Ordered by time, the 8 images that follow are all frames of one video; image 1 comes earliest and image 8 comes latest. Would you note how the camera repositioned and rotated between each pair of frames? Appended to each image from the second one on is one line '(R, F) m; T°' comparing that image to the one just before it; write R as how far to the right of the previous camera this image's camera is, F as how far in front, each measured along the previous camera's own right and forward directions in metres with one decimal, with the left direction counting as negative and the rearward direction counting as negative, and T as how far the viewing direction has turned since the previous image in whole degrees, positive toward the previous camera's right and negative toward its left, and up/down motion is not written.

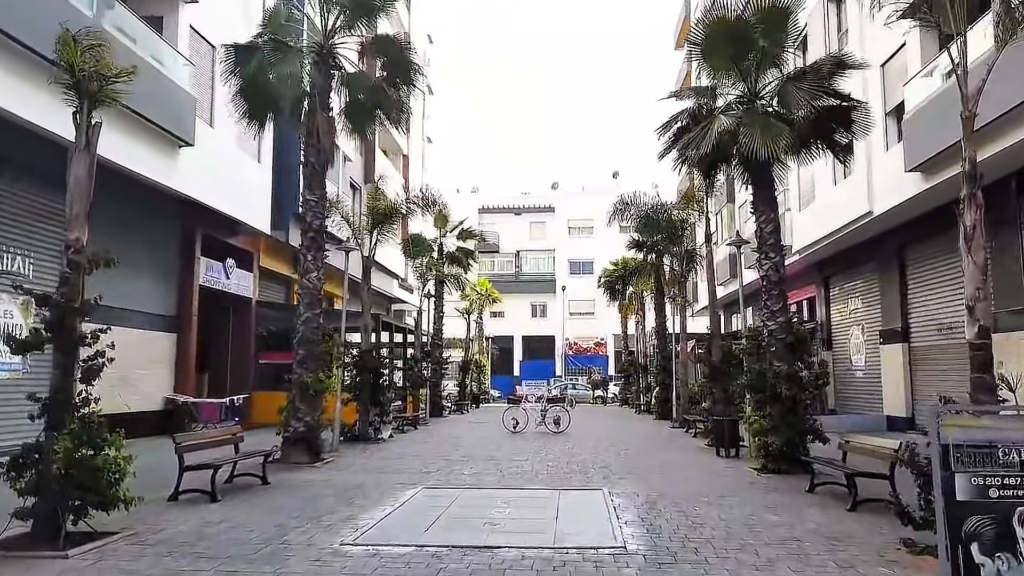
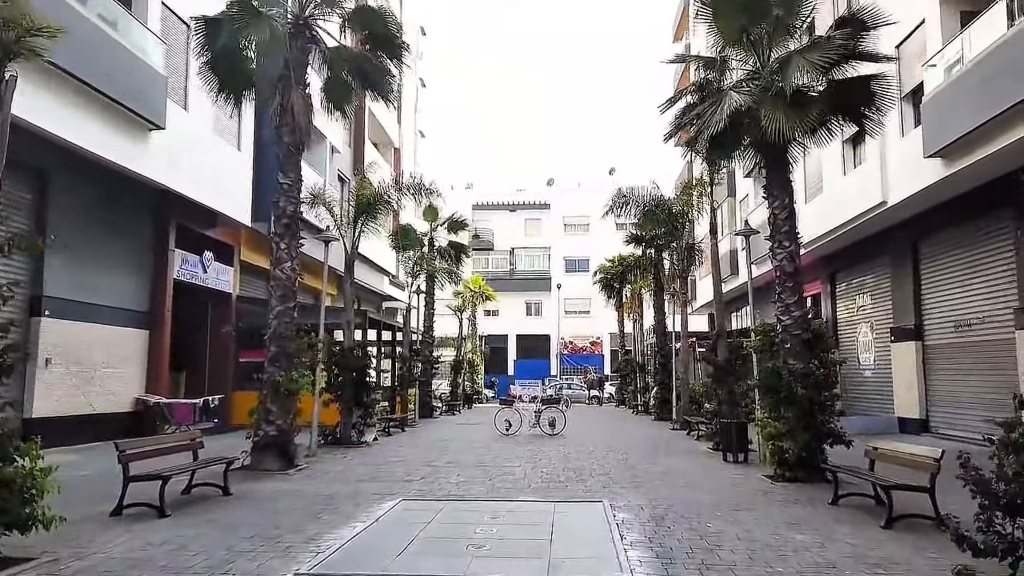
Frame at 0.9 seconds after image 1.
(+0.1, +1.1) m; 0°
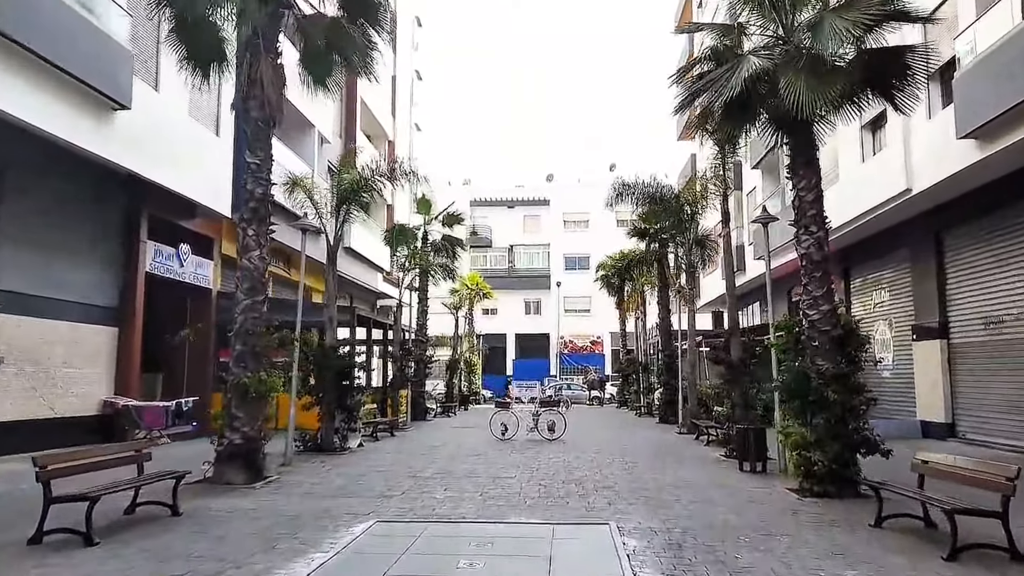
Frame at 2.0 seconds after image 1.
(+0.1, +1.3) m; 0°
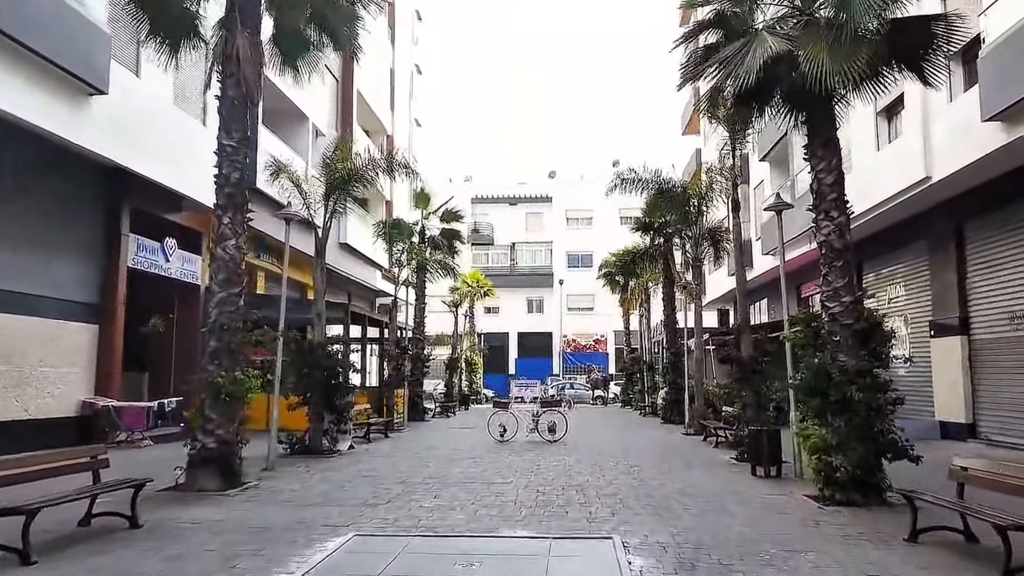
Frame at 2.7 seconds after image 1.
(+0.1, +0.8) m; 0°
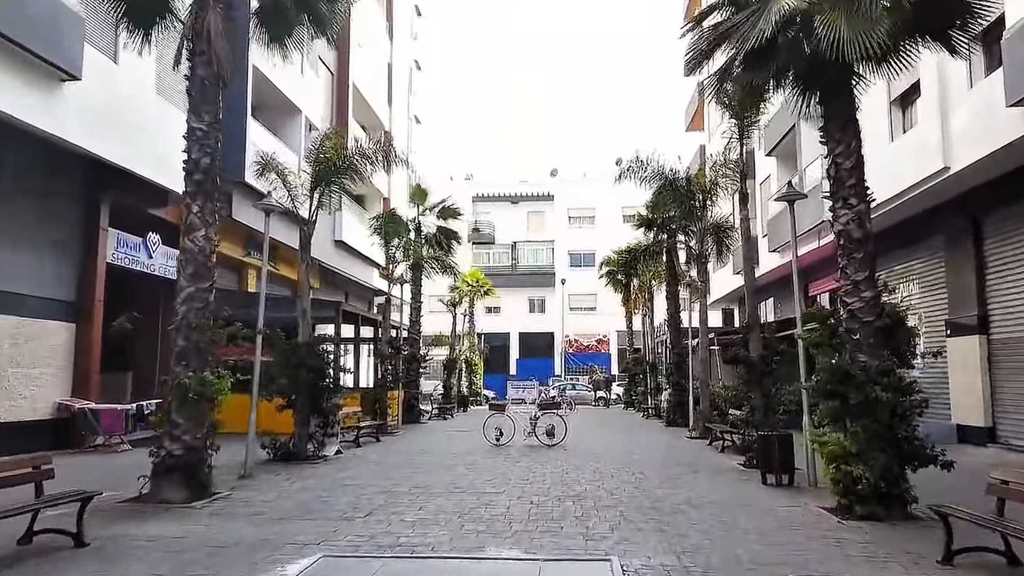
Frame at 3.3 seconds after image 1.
(+0.1, +0.8) m; 0°
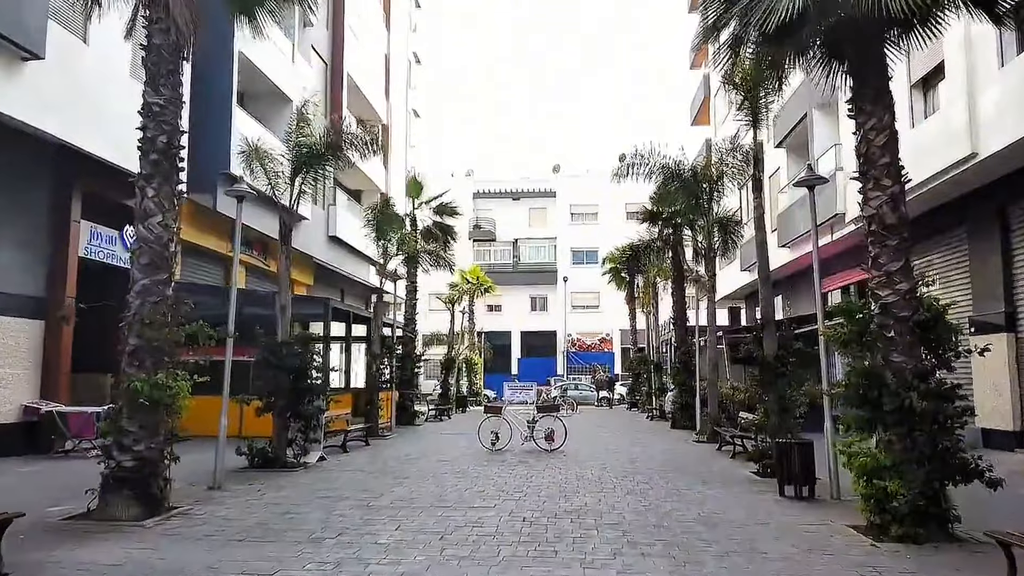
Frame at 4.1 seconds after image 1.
(+0.1, +1.0) m; 0°
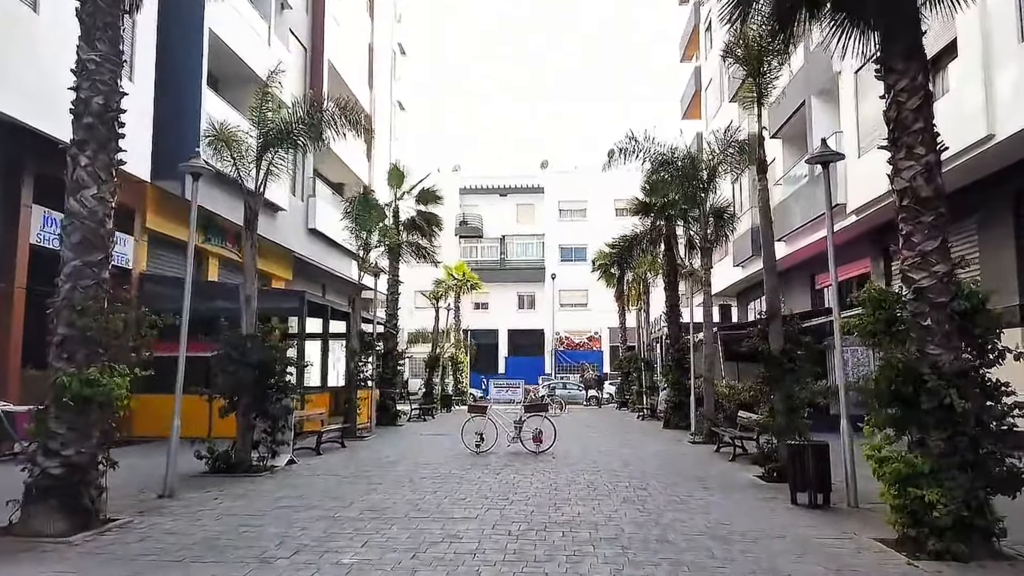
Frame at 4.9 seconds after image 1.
(0.0, +1.0) m; +1°
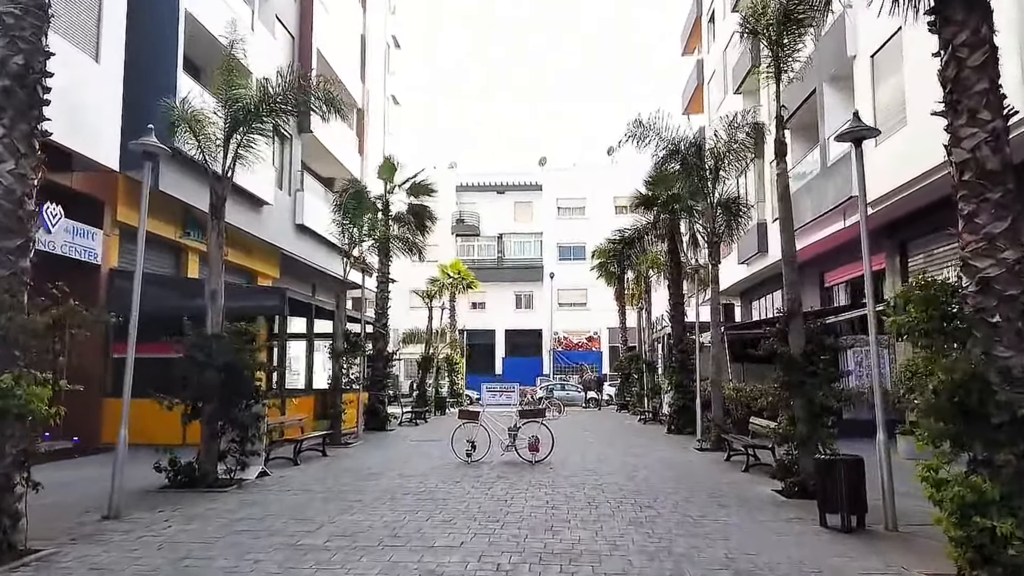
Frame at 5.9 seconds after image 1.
(+0.1, +1.1) m; 0°
